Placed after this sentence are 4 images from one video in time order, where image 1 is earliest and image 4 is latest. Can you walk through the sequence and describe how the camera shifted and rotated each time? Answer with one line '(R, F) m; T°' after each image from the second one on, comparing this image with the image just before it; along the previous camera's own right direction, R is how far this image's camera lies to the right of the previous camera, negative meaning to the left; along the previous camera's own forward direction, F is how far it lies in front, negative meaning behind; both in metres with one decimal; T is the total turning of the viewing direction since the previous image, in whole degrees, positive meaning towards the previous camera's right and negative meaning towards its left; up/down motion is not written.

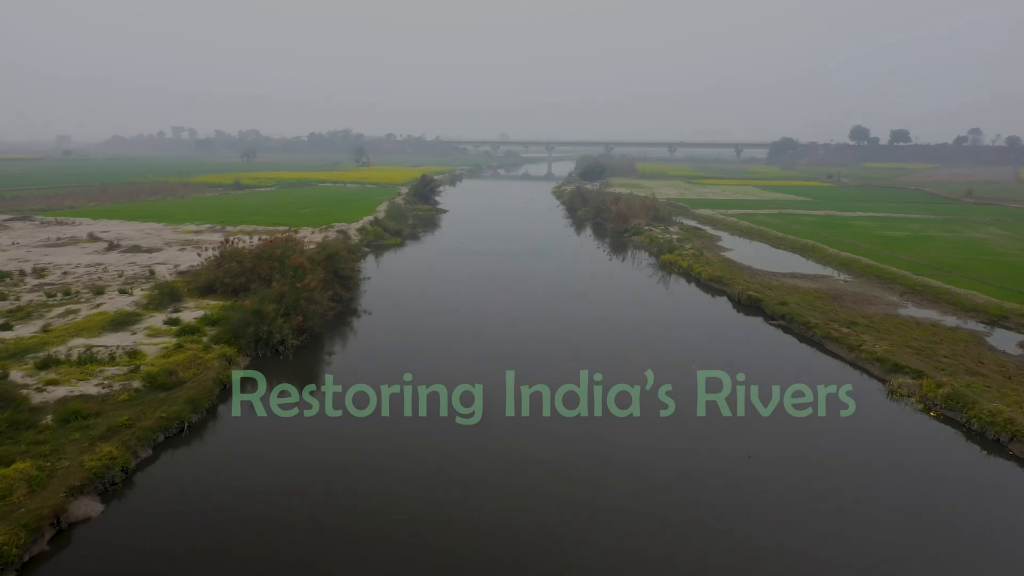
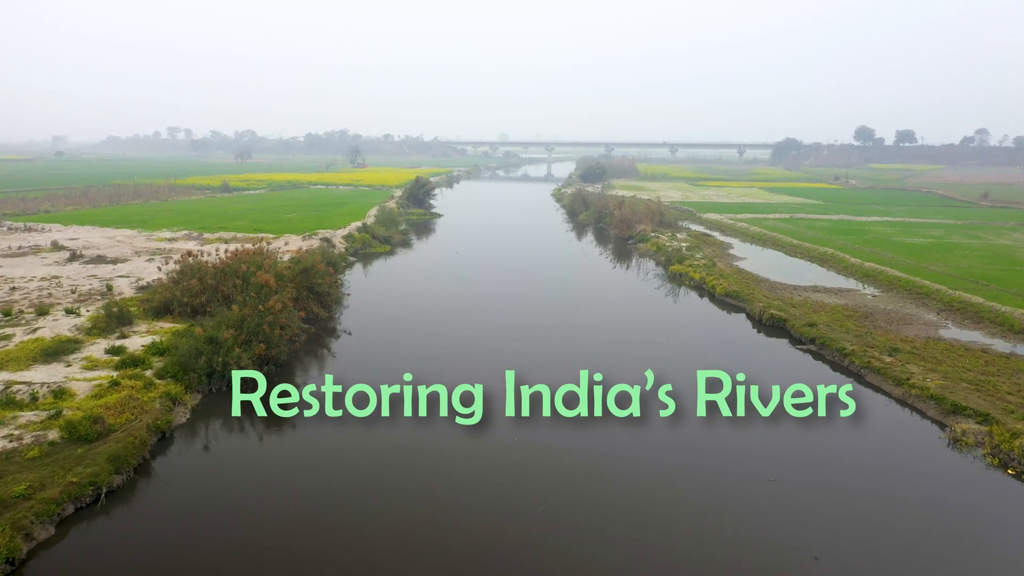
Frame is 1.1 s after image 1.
(+0.1, +1.3) m; 0°
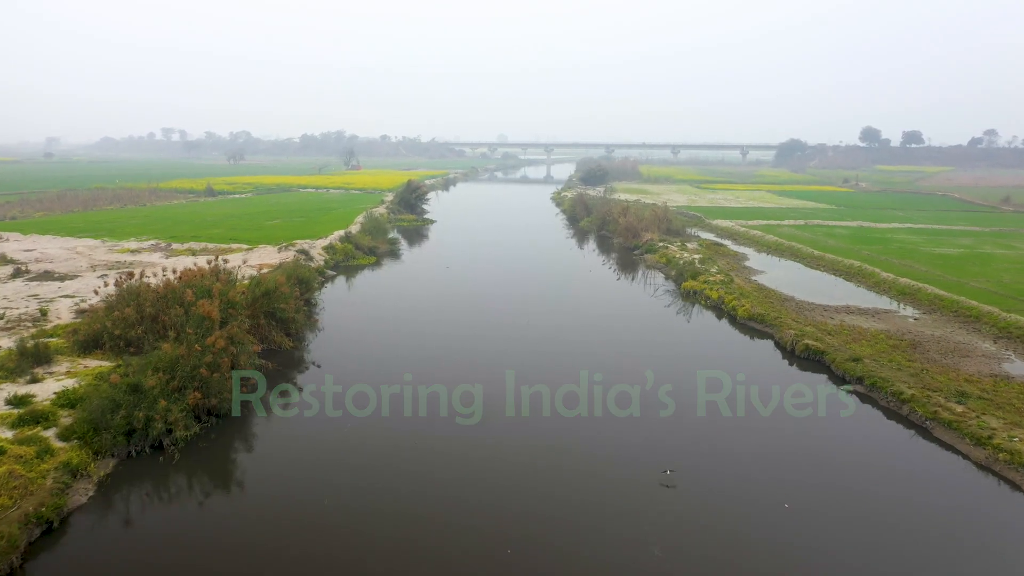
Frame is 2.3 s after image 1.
(+0.1, +1.6) m; 0°
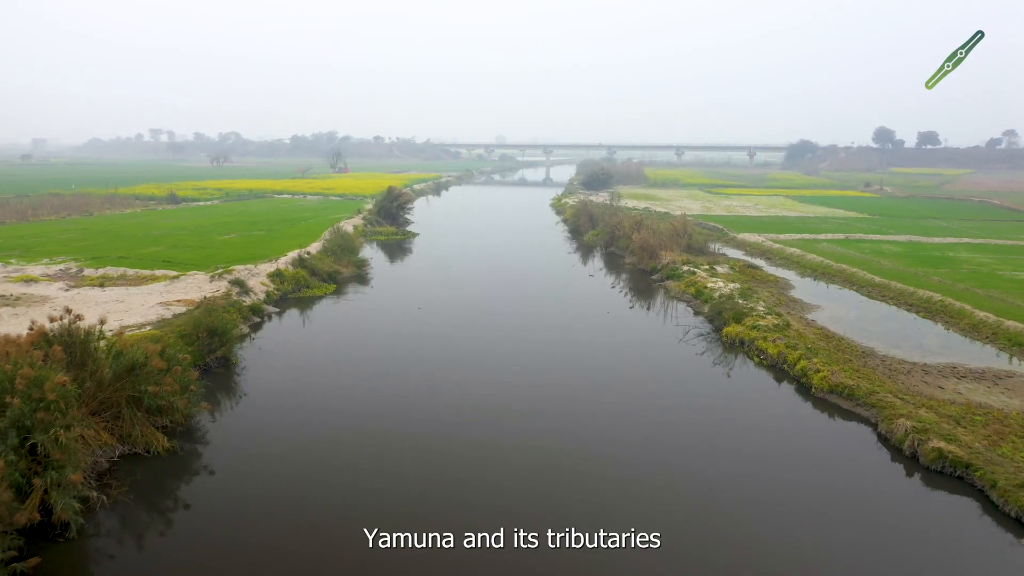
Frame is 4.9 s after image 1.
(+0.2, +3.3) m; 0°
